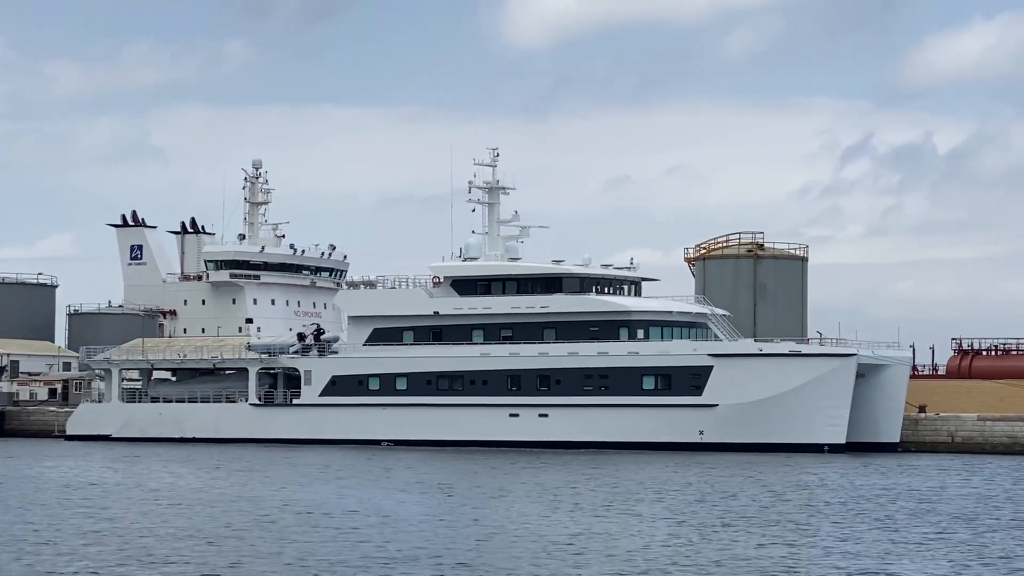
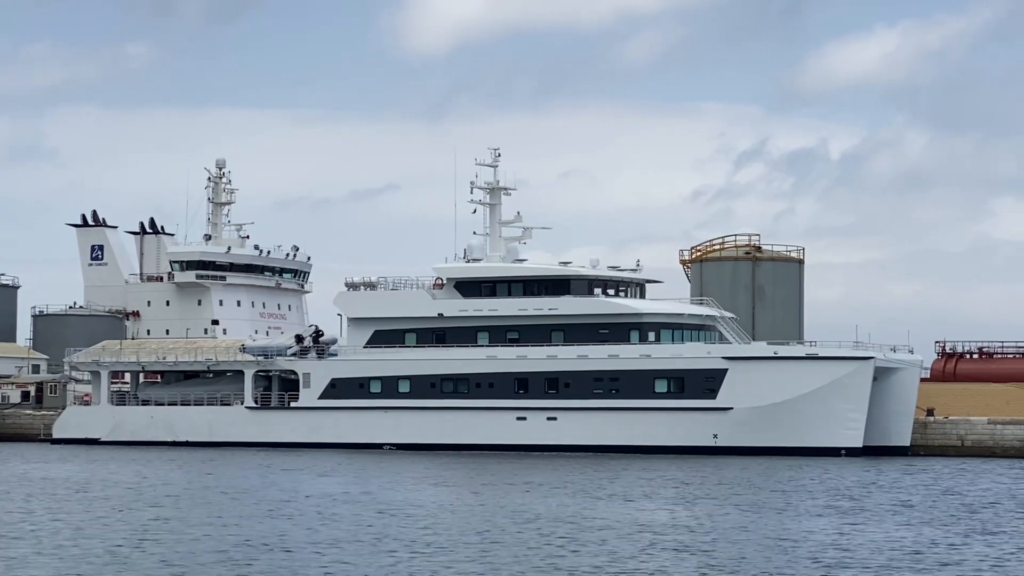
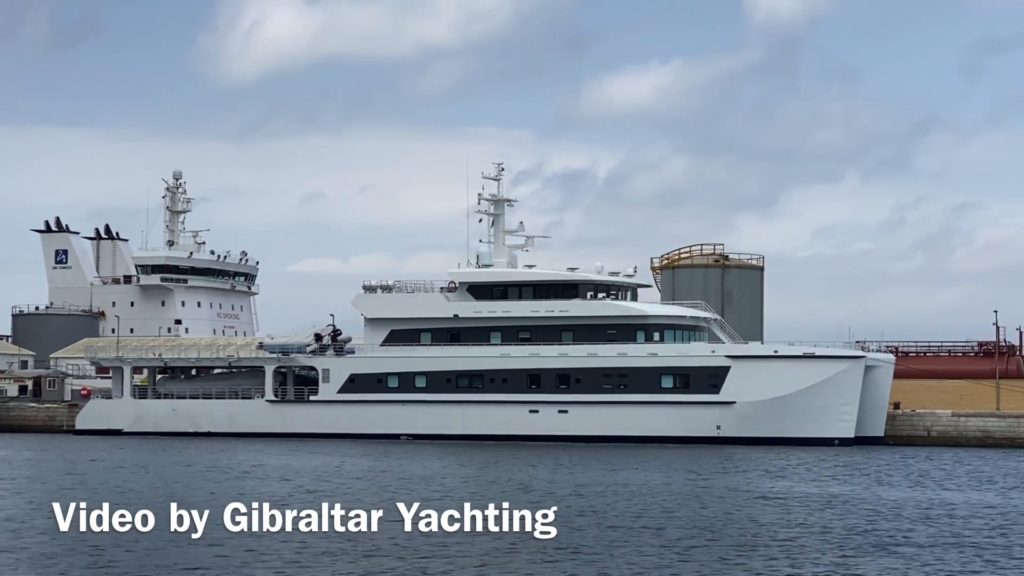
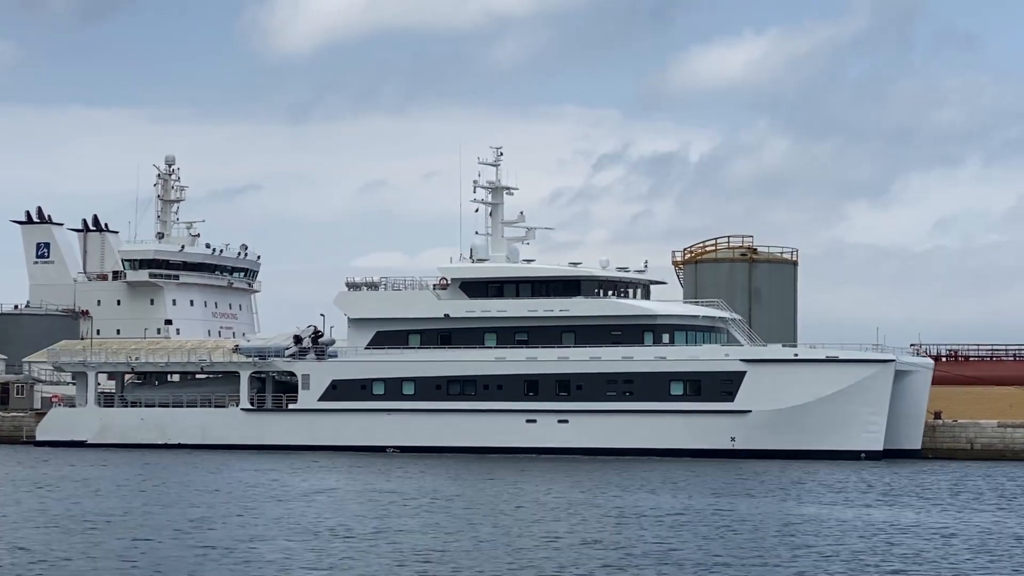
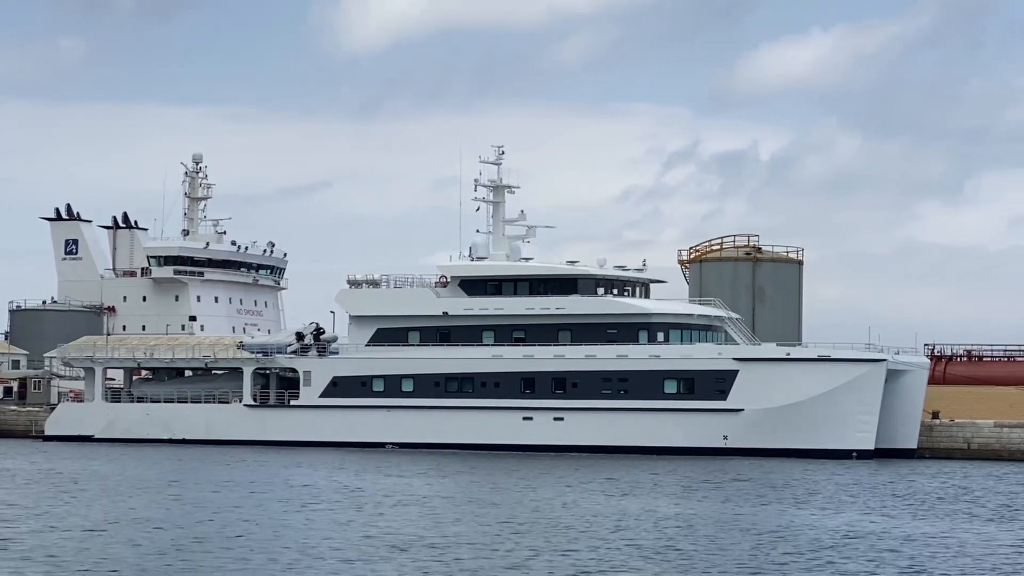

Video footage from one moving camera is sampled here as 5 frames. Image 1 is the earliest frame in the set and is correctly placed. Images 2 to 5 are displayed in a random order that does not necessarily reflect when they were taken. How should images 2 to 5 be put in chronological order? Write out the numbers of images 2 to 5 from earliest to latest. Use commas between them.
2, 5, 4, 3
